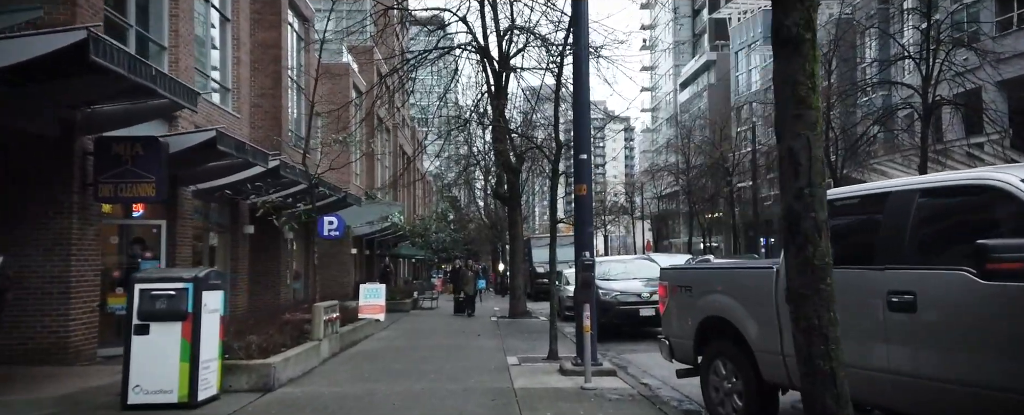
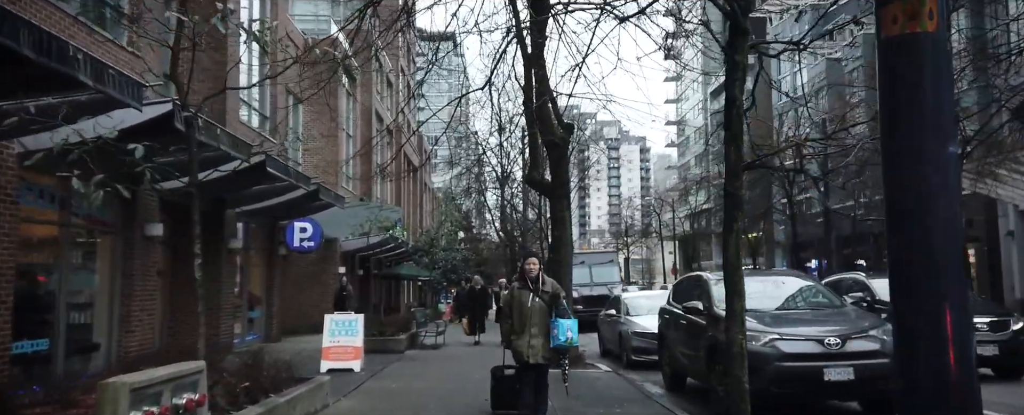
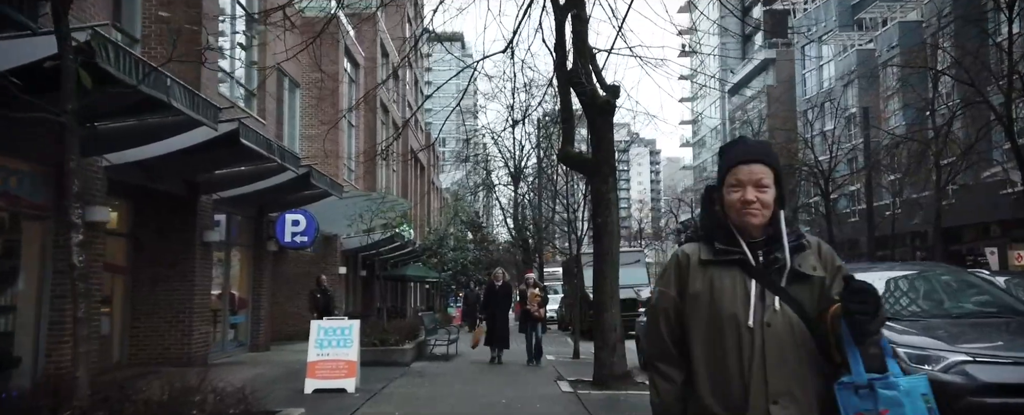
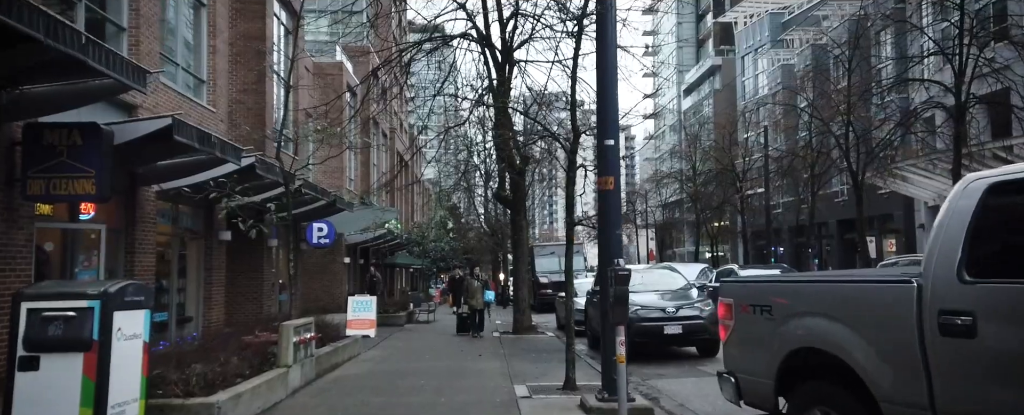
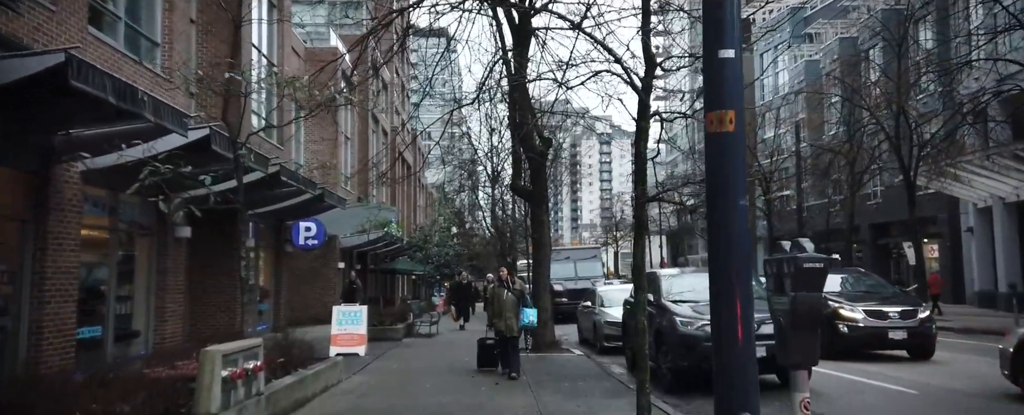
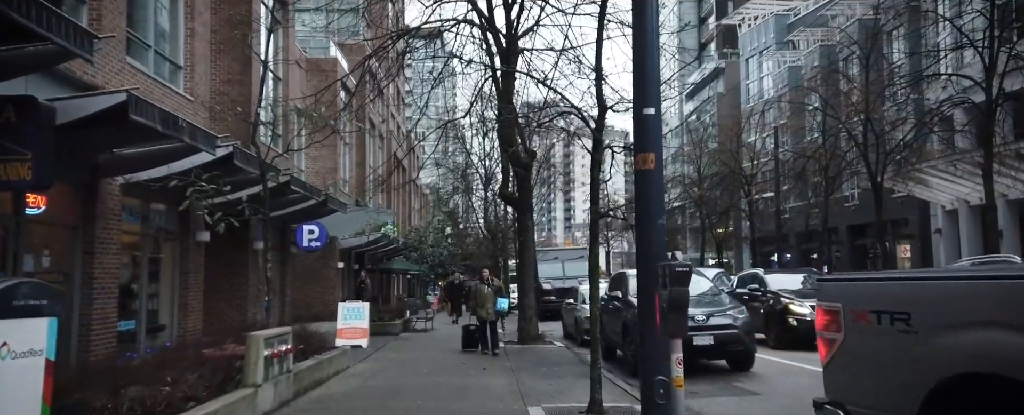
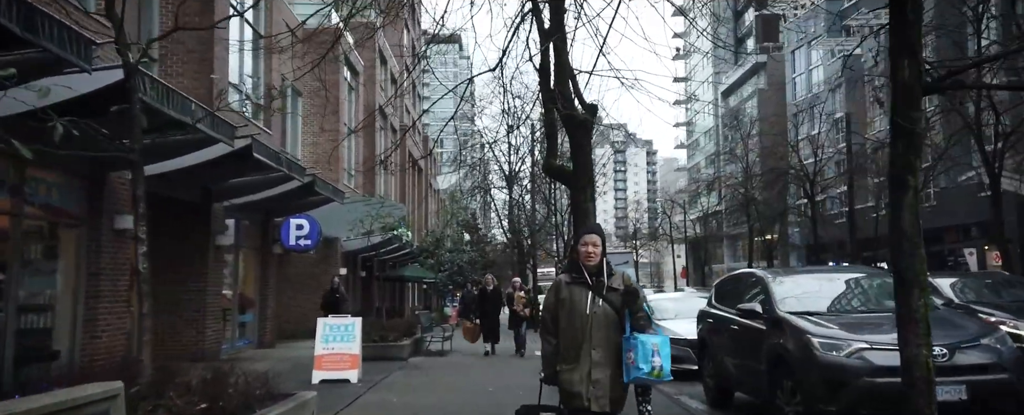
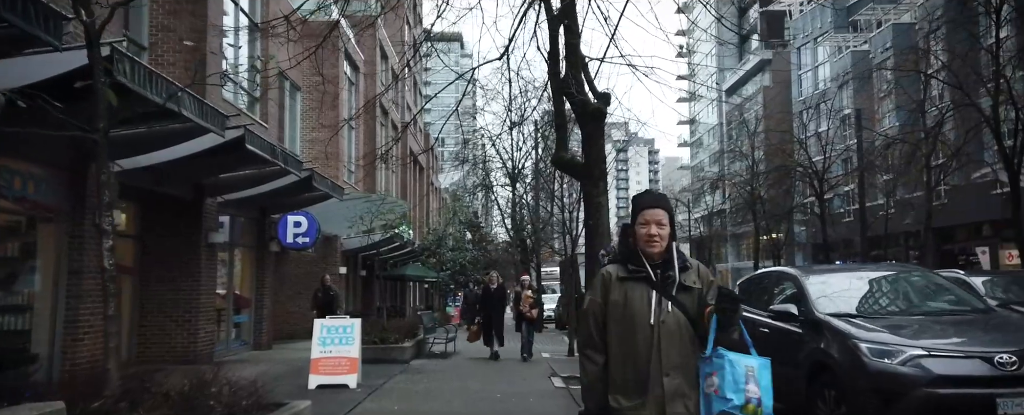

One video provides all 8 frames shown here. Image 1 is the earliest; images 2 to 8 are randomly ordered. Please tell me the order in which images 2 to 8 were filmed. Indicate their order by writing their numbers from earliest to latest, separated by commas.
4, 6, 5, 2, 7, 8, 3
